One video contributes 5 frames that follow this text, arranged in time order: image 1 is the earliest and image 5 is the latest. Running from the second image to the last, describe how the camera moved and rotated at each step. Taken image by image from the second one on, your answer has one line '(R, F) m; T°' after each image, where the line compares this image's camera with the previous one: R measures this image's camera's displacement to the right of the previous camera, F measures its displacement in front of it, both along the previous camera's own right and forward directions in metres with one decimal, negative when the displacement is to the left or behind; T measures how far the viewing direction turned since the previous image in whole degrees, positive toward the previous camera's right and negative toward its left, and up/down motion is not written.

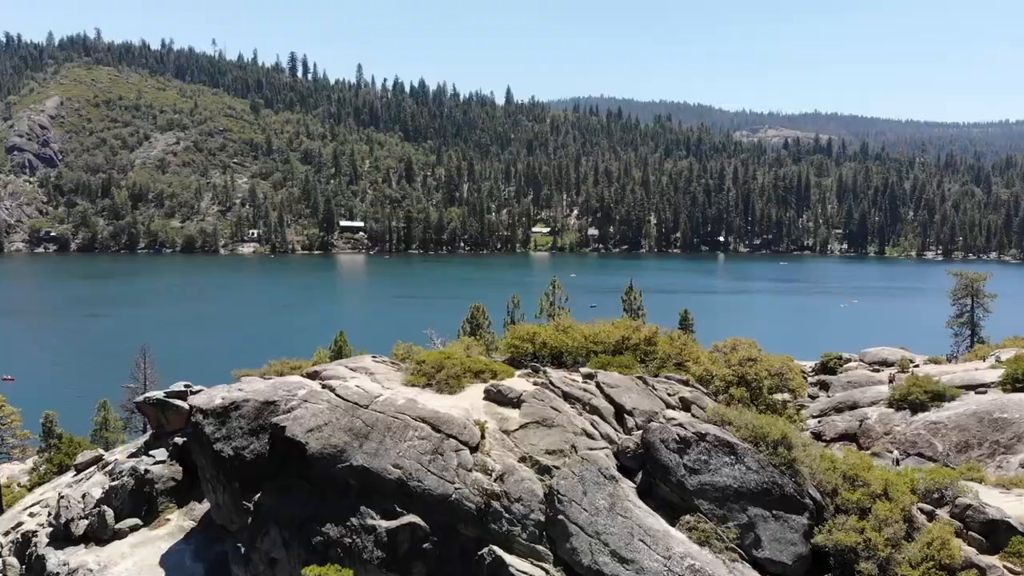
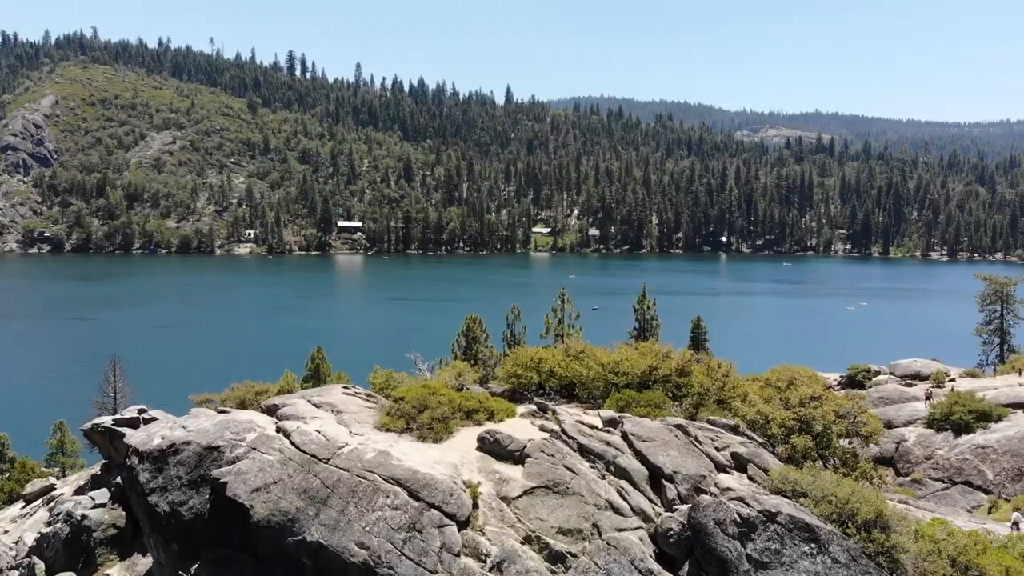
(0.0, +2.3) m; 0°
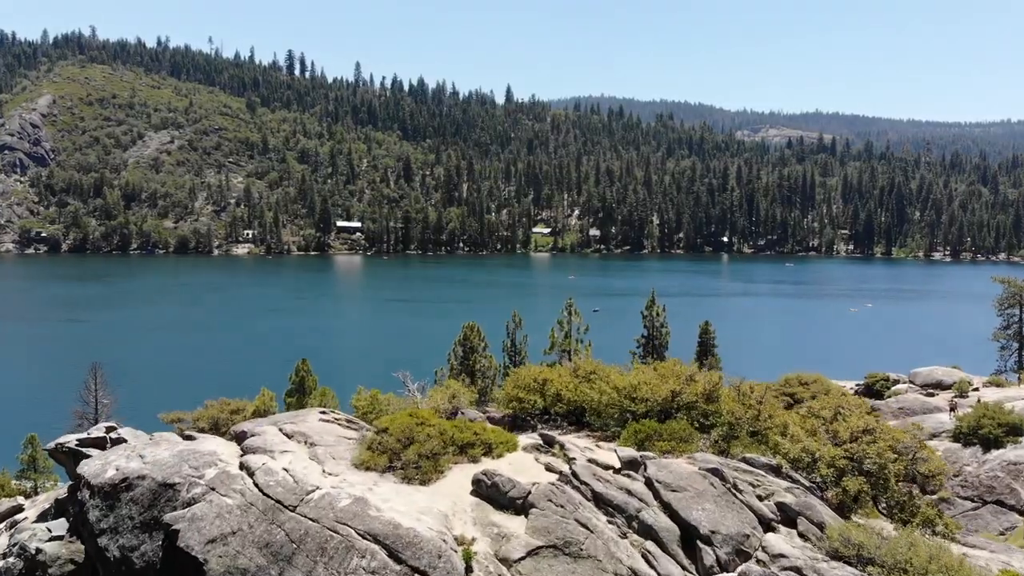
(0.0, +1.3) m; 0°
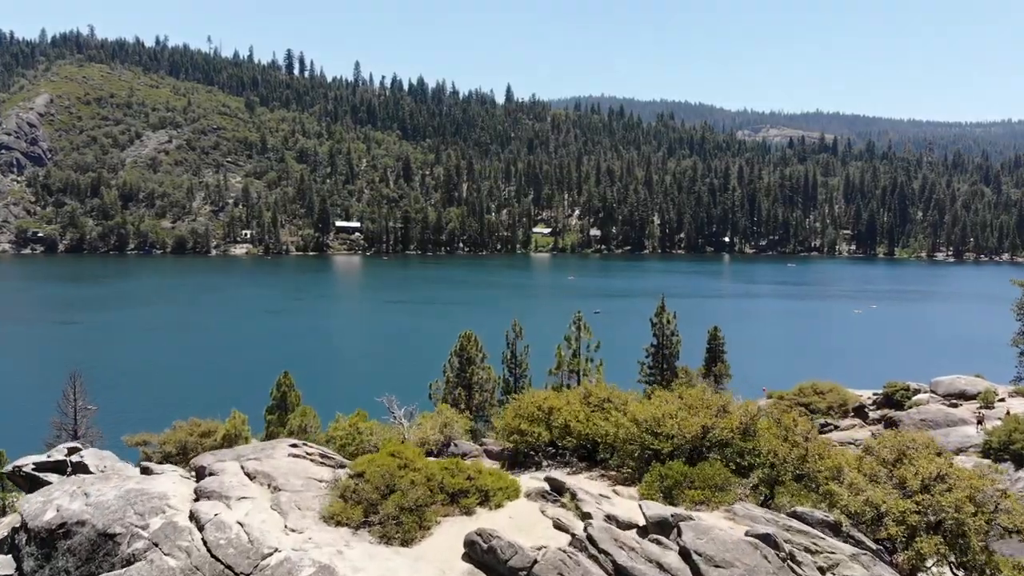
(0.0, +1.3) m; 0°
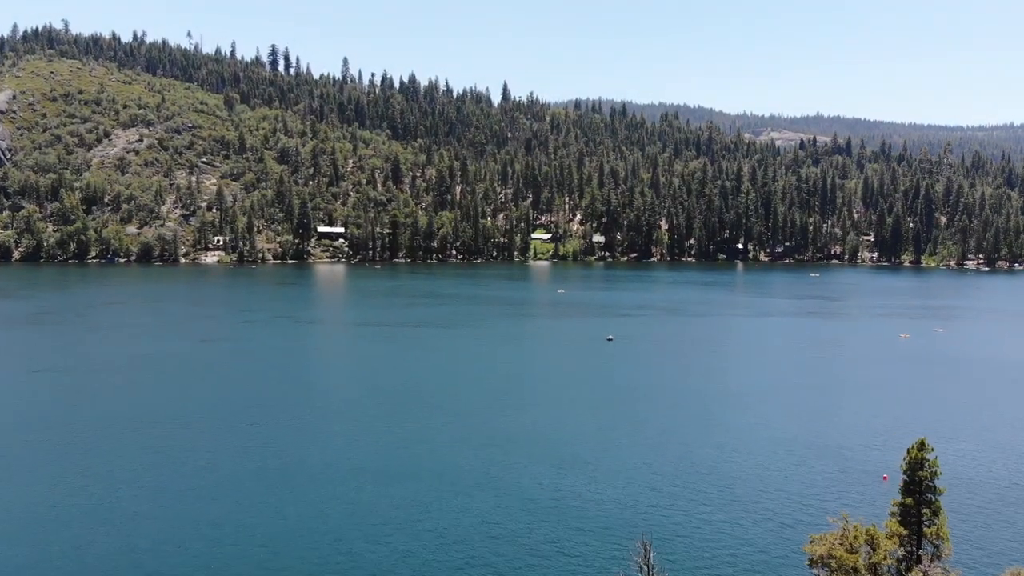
(-0.2, +14.3) m; 0°
